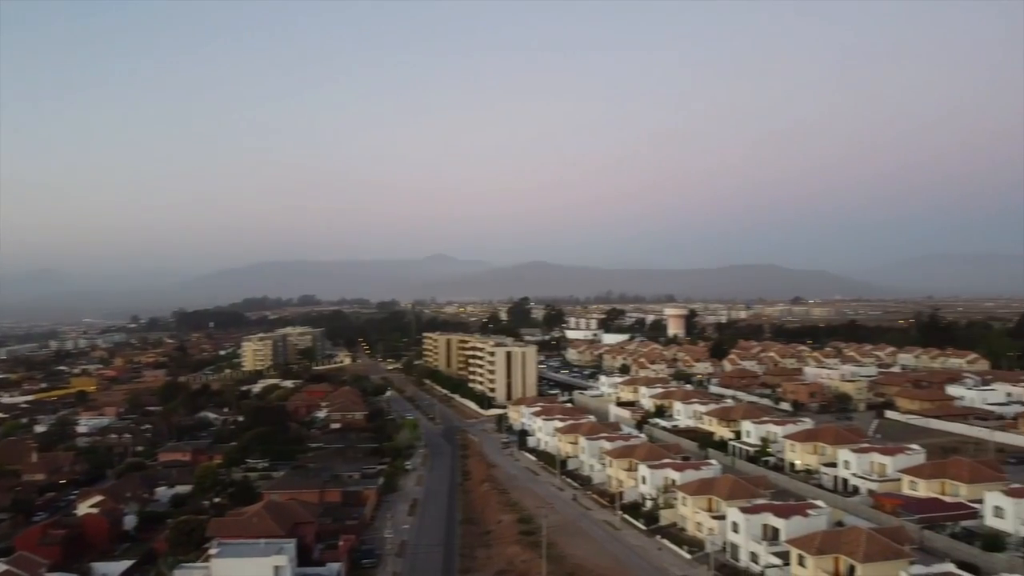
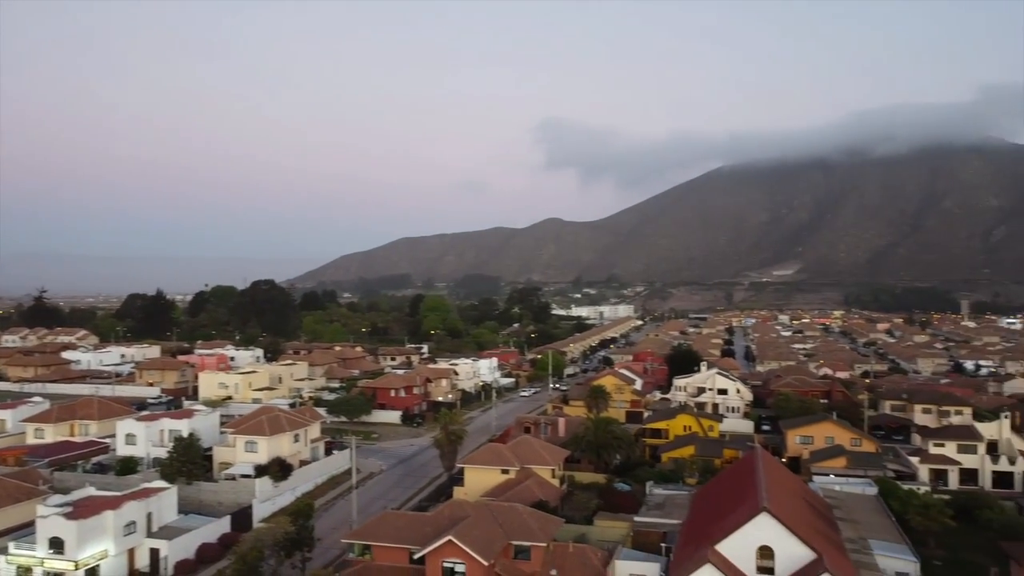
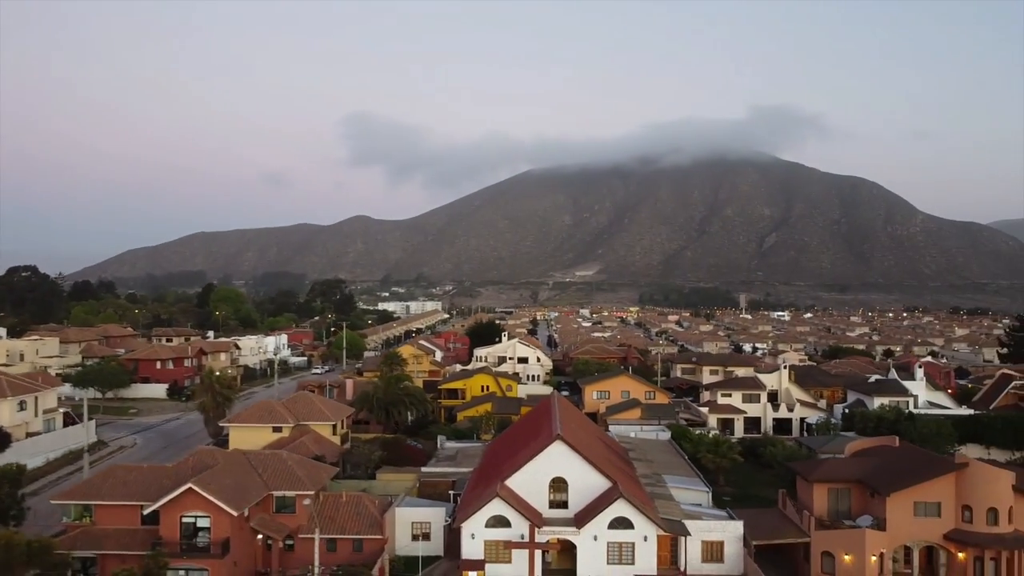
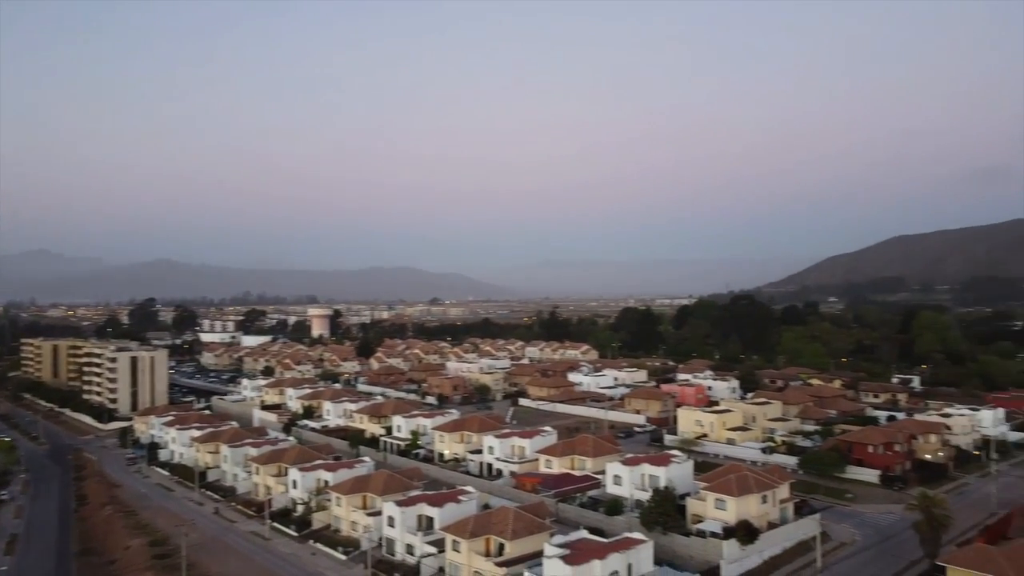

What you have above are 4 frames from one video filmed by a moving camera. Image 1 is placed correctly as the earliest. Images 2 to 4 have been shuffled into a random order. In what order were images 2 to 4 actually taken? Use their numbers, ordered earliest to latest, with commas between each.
4, 2, 3
